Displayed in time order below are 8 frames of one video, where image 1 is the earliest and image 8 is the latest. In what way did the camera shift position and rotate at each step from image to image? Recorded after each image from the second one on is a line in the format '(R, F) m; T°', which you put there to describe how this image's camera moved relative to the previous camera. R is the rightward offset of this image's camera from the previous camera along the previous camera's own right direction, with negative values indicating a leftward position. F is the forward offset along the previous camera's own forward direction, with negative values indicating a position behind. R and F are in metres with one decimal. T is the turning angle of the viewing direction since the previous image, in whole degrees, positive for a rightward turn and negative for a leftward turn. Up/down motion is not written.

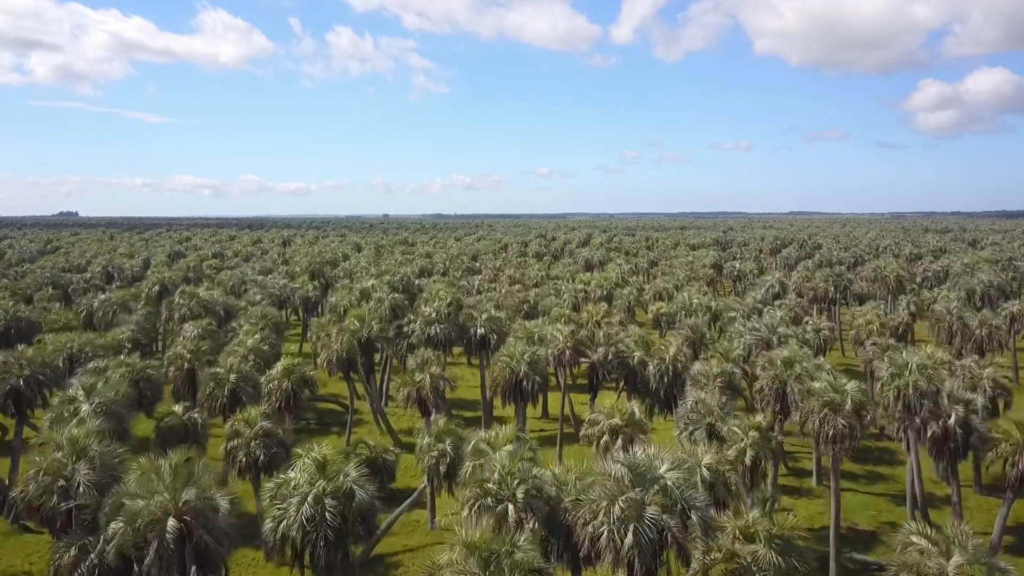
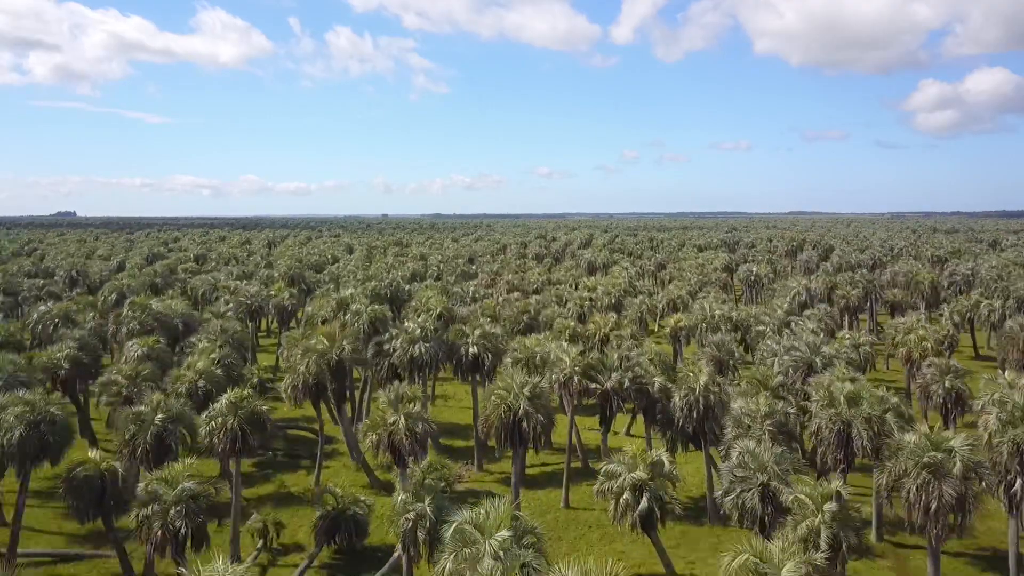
(+0.1, +6.3) m; 0°
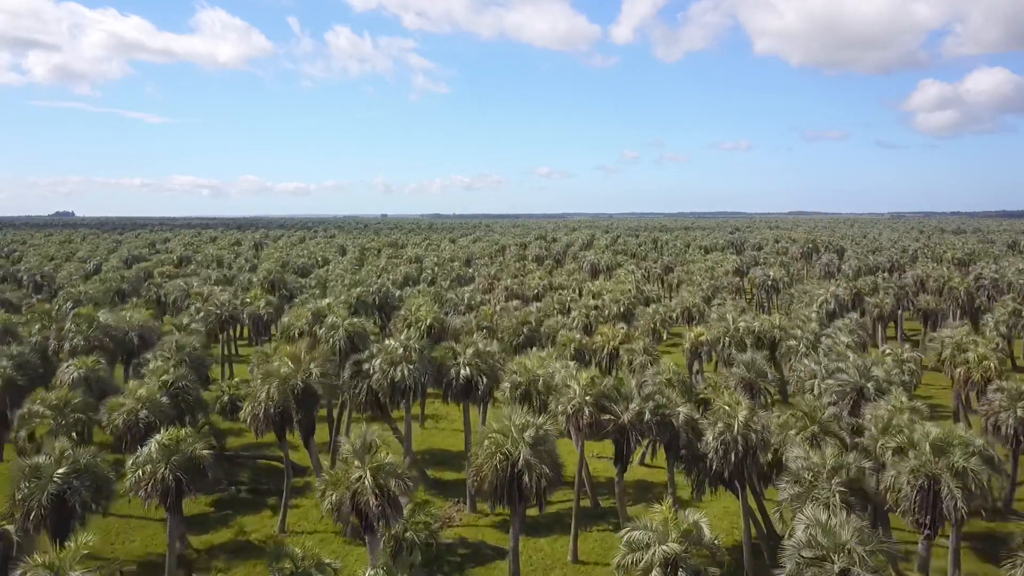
(+0.1, +5.3) m; 0°
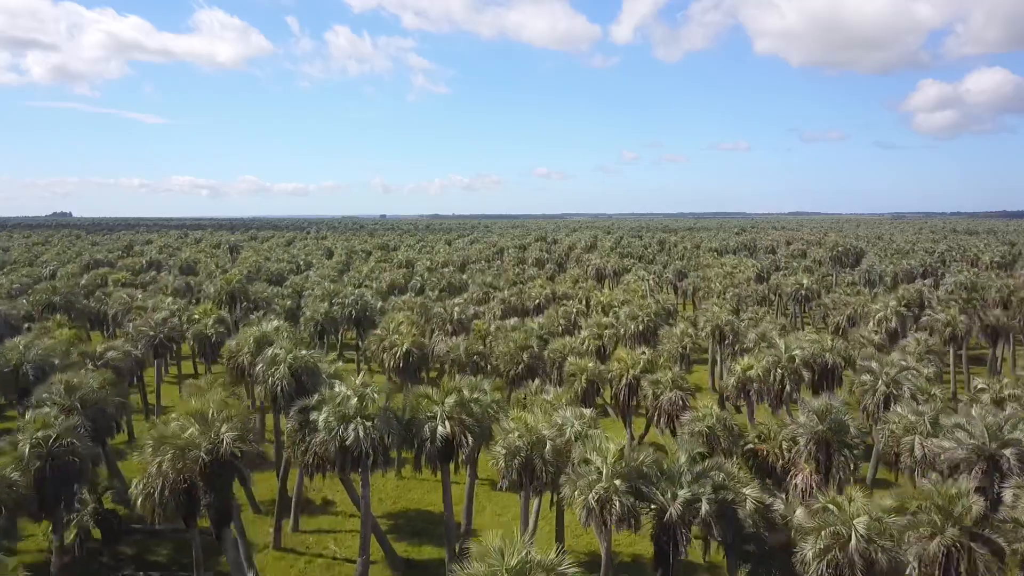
(+0.1, +8.7) m; 0°
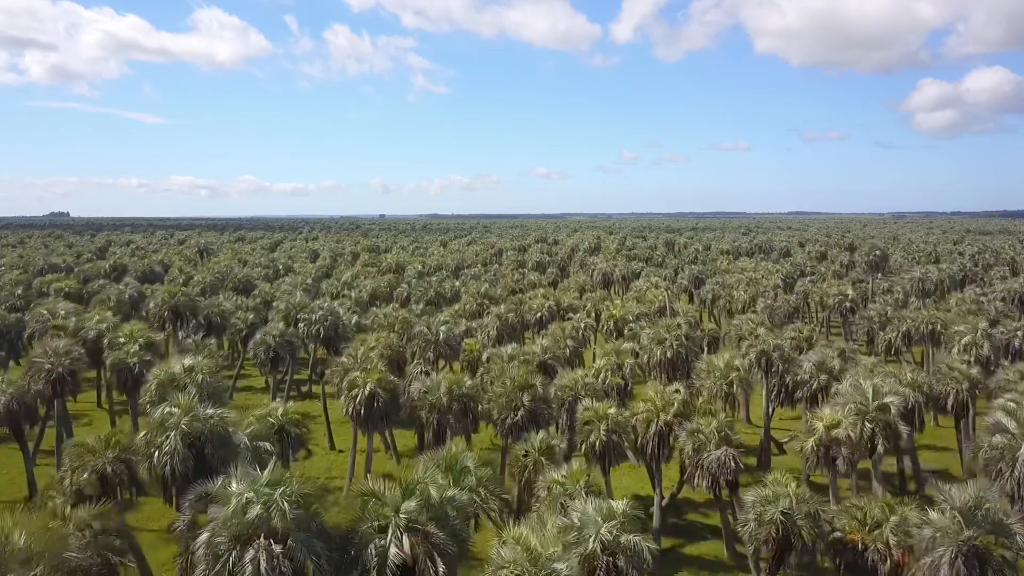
(+0.1, +8.7) m; 0°
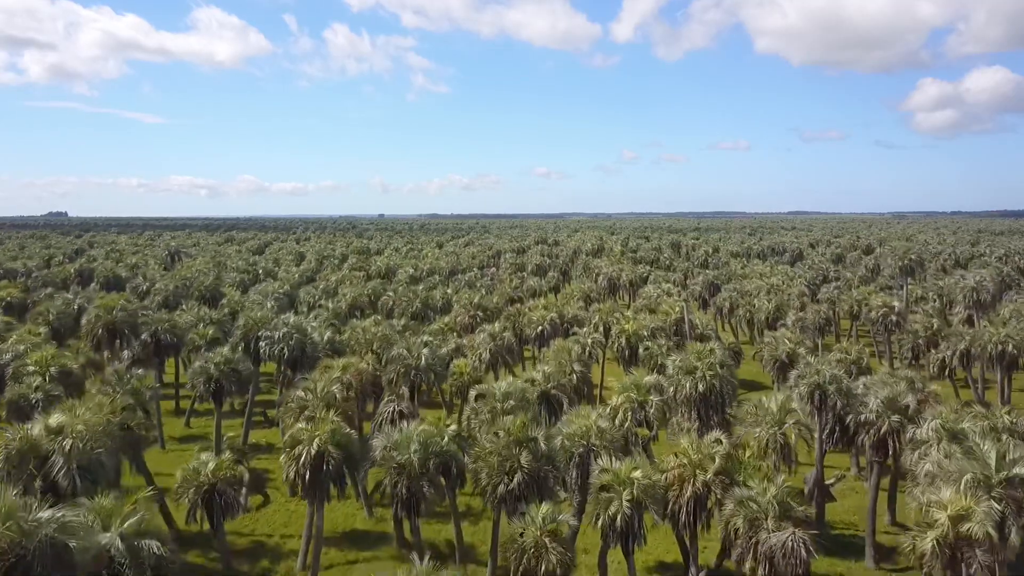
(+0.2, +6.9) m; 0°
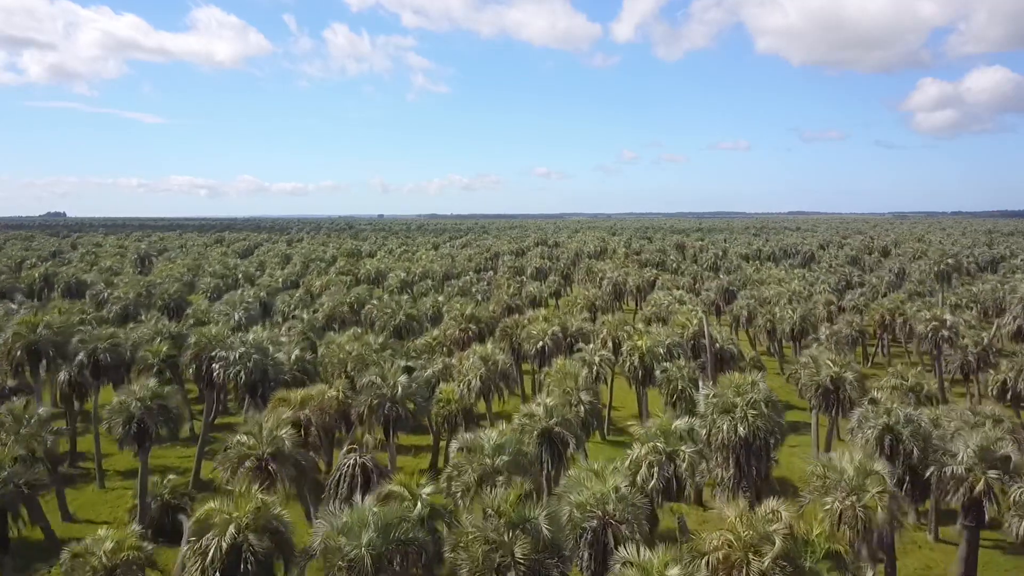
(+0.2, +6.0) m; 0°
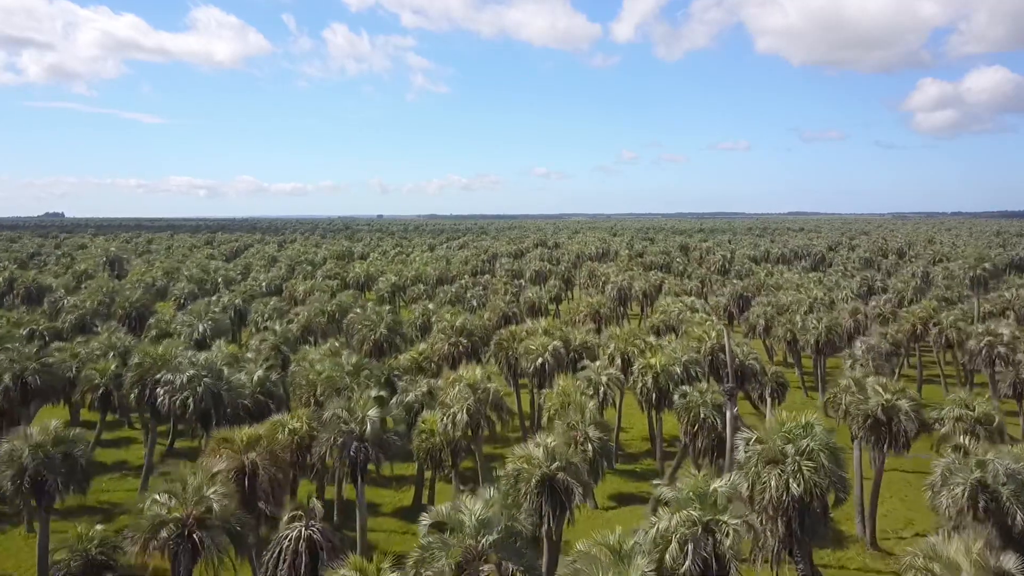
(+0.2, +5.1) m; 0°
